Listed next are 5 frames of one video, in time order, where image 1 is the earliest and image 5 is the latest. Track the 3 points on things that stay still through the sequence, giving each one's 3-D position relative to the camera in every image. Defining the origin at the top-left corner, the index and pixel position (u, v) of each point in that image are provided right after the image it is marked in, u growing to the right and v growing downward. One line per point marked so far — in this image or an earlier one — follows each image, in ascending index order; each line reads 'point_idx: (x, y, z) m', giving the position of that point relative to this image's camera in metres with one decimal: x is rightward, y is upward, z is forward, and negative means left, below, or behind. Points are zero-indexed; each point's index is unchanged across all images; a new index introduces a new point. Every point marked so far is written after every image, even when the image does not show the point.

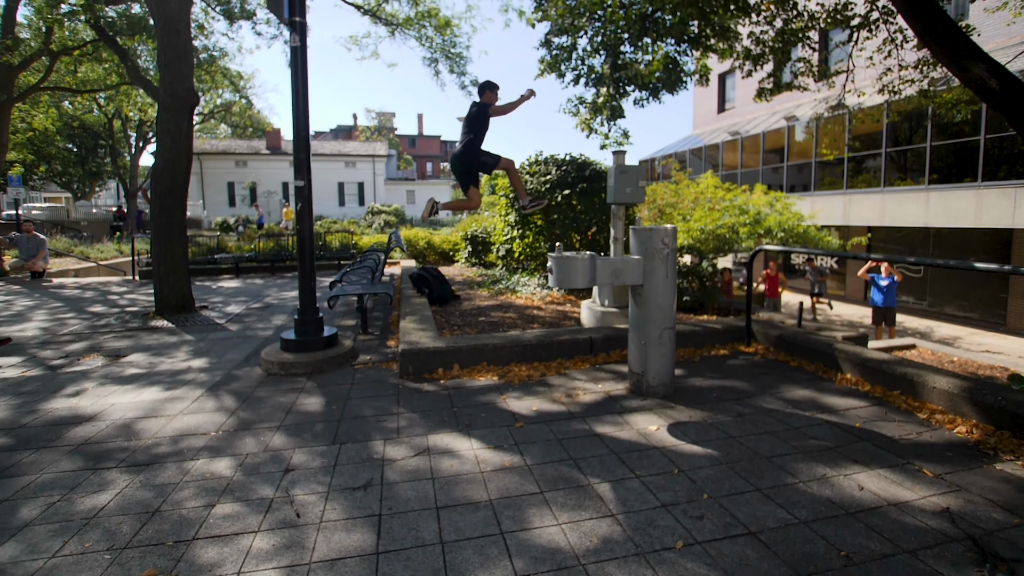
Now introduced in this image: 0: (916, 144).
0: (+11.1, +4.1, +14.0) m
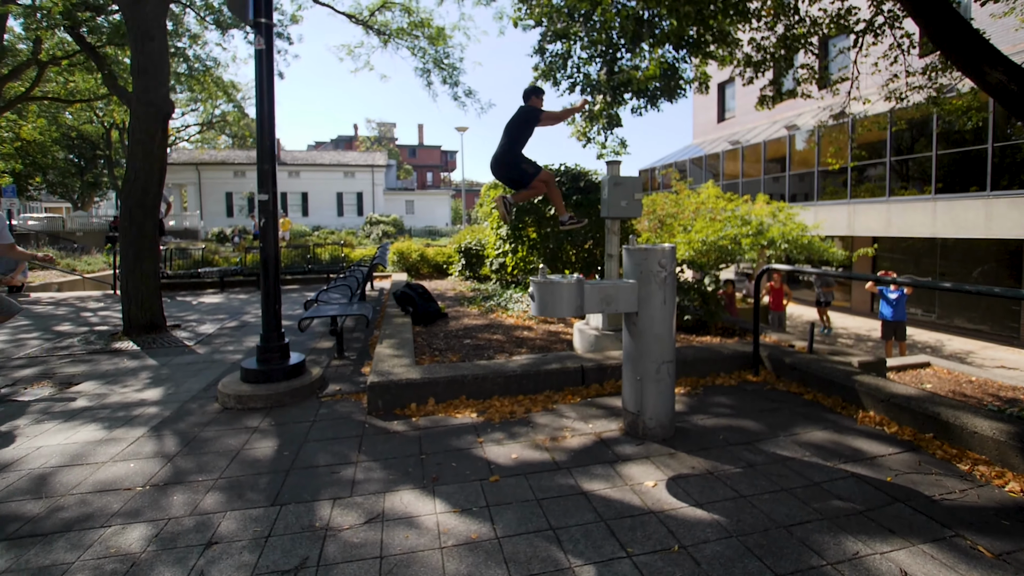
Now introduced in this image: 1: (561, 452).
0: (+11.0, +3.7, +13.6) m
1: (+0.3, -1.1, +3.2) m
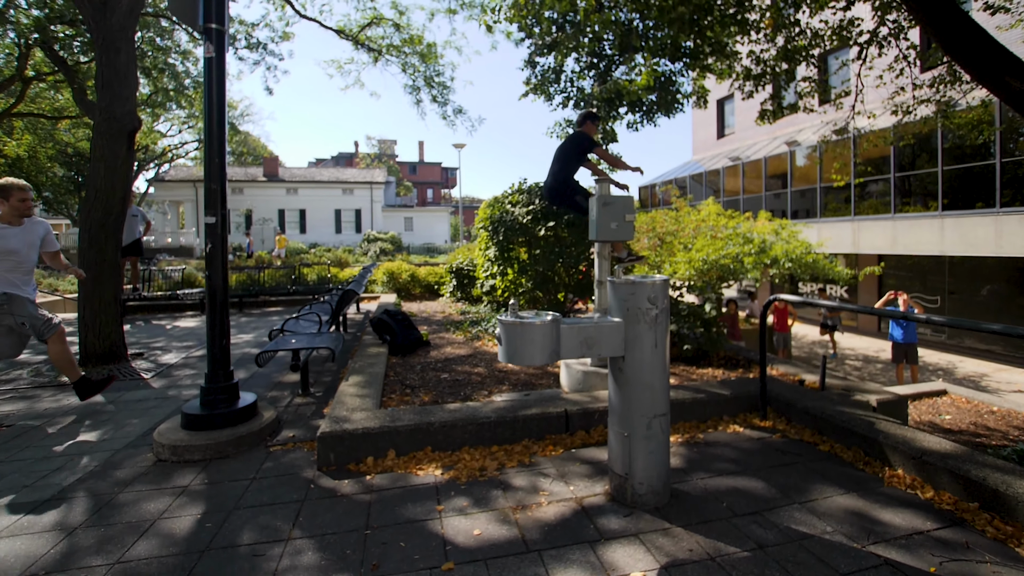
0: (+10.8, +3.2, +13.2) m
1: (+0.1, -1.3, +2.7) m
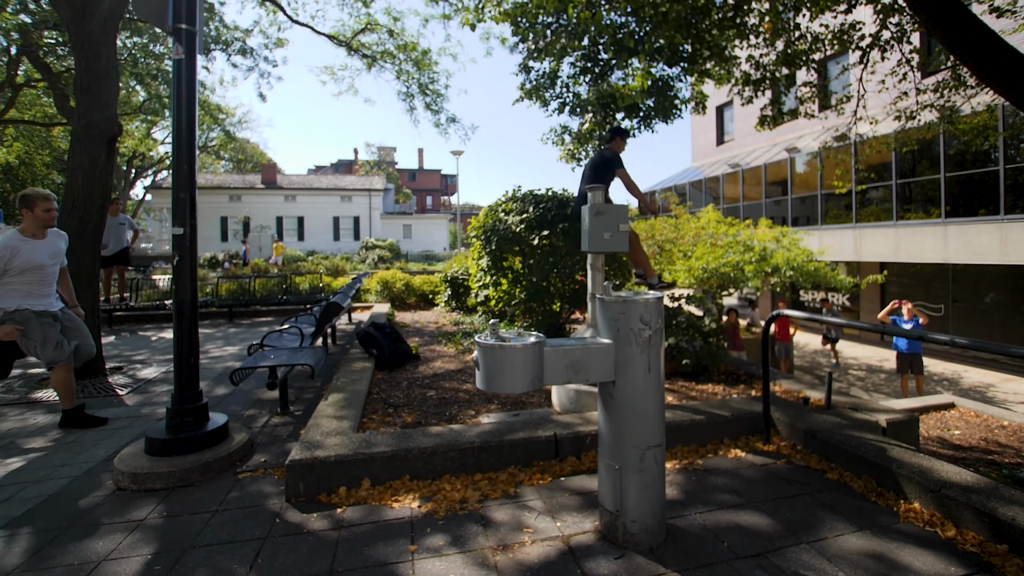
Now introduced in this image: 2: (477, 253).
0: (+10.7, +2.9, +13.0) m
1: (0.0, -1.4, +2.4) m
2: (-0.6, +0.6, +8.3) m
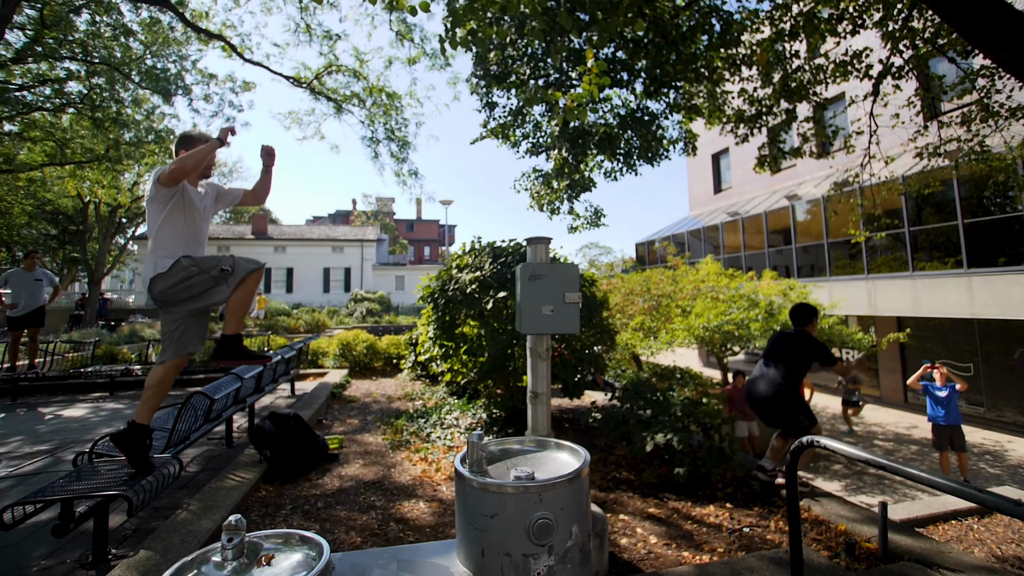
0: (+10.2, +1.5, +11.7) m
1: (-0.6, -1.8, +0.9) m
2: (-1.2, -0.4, +7.0) m
